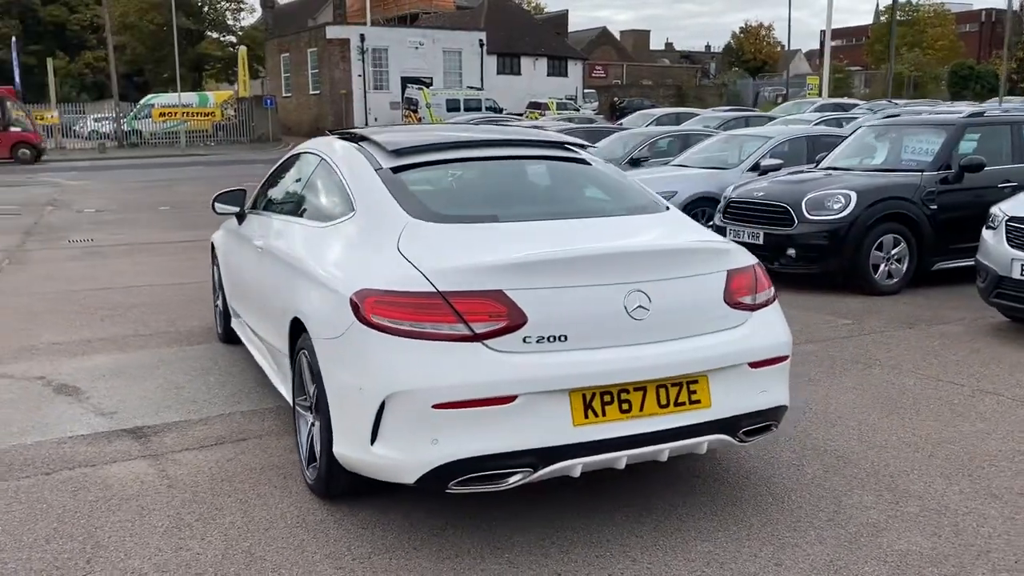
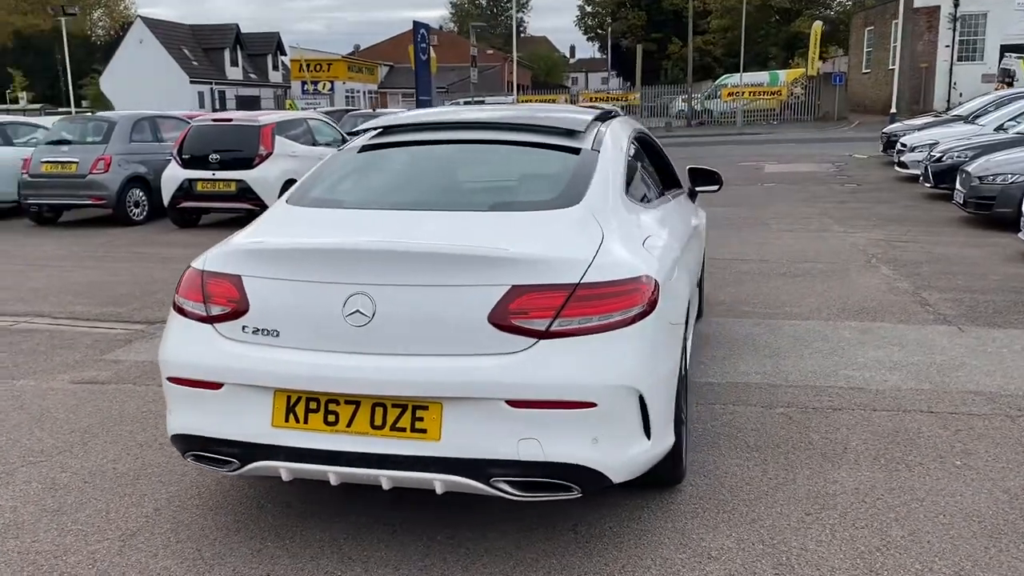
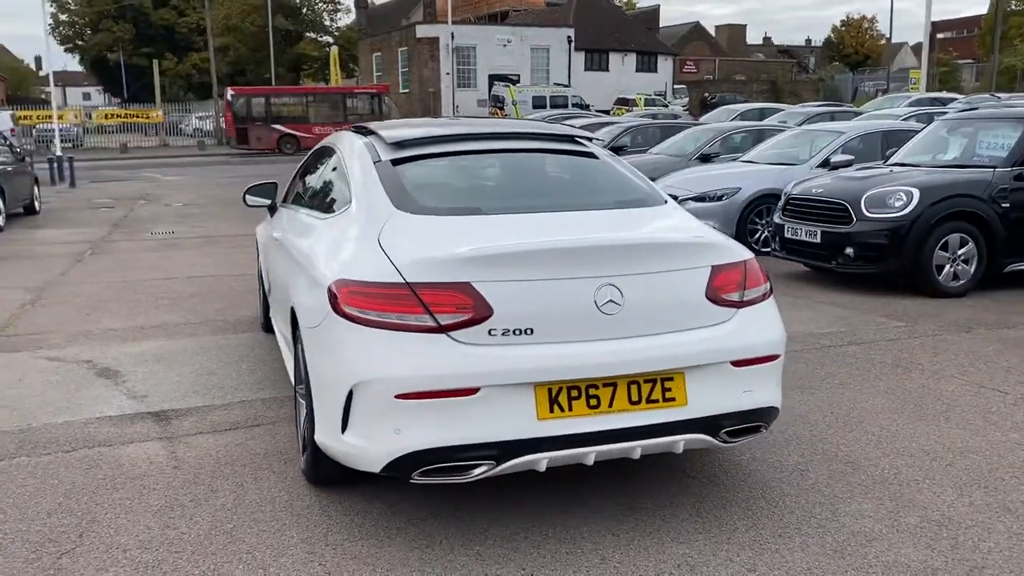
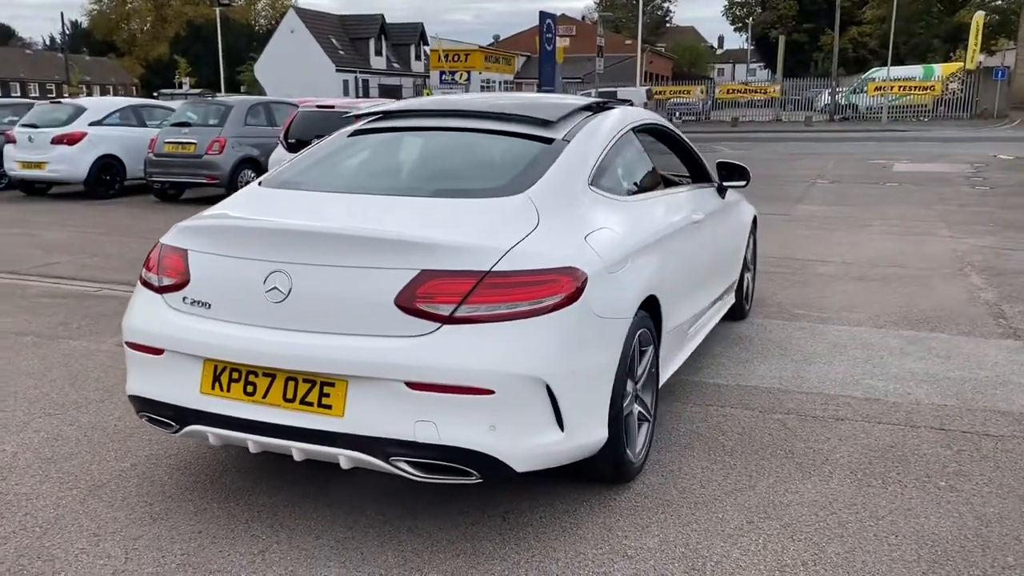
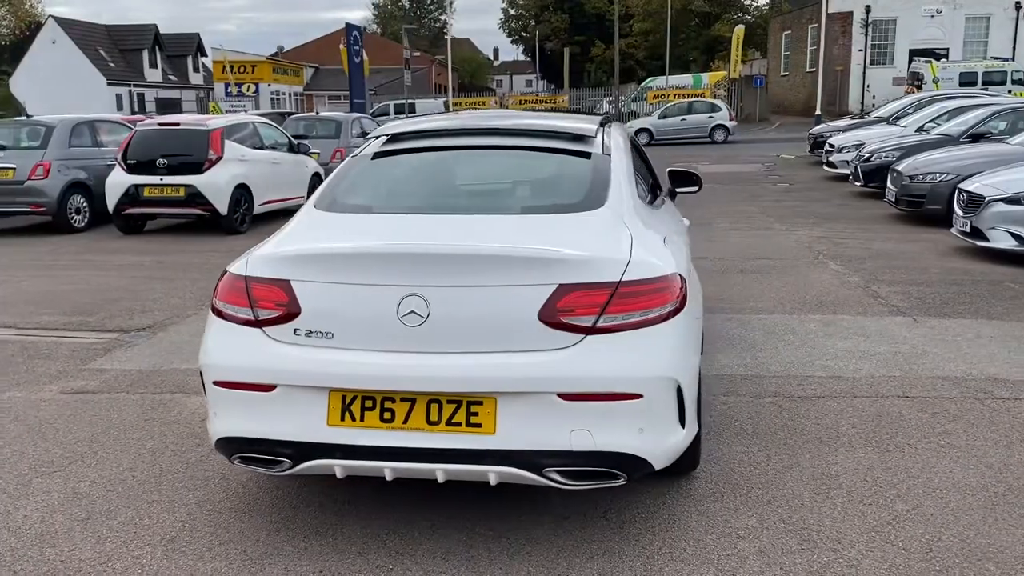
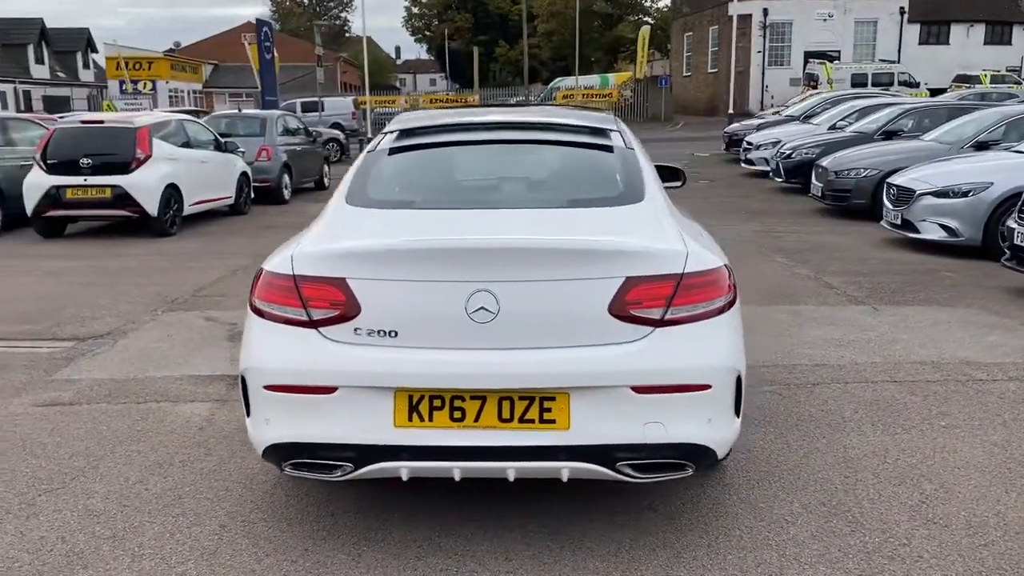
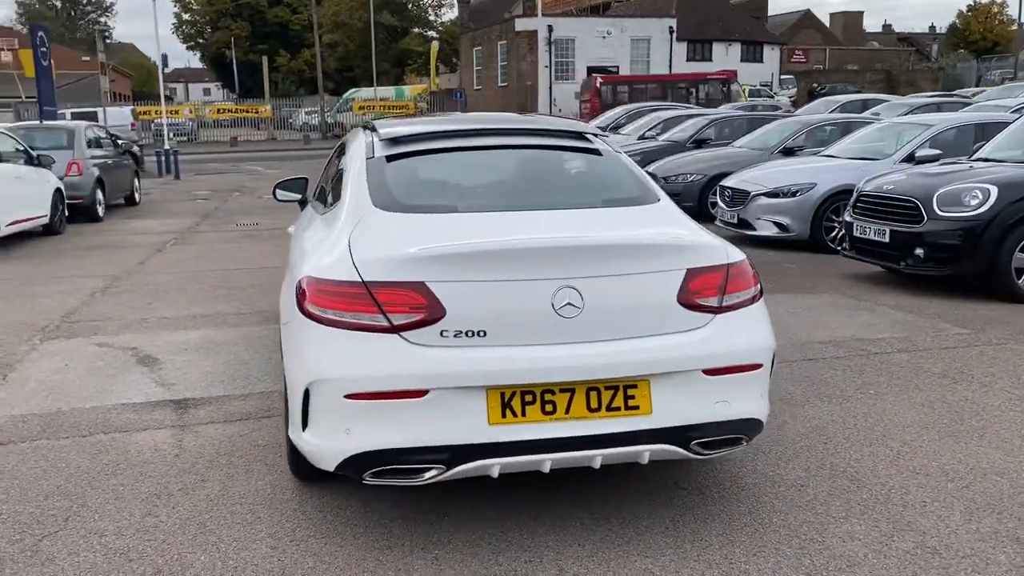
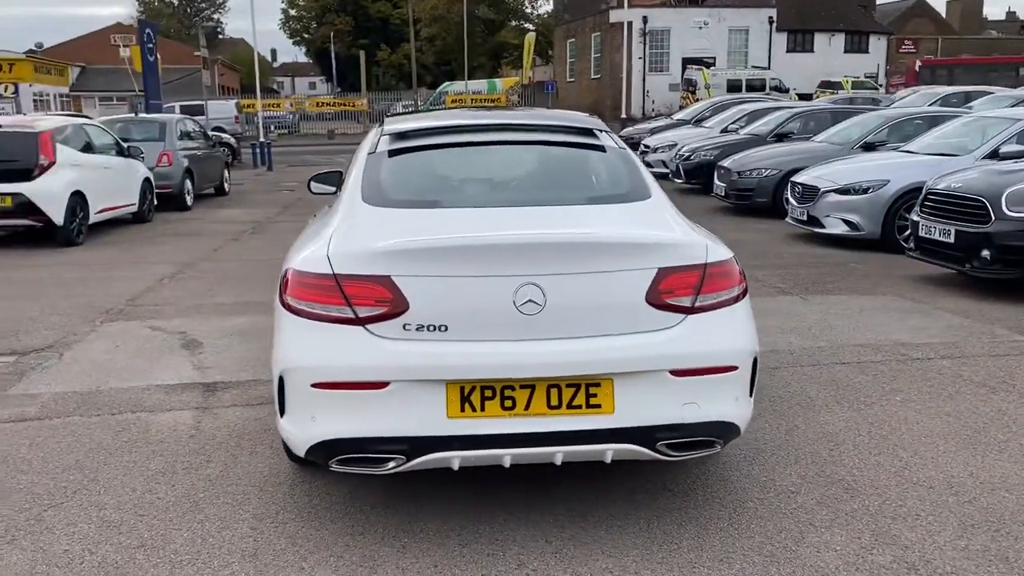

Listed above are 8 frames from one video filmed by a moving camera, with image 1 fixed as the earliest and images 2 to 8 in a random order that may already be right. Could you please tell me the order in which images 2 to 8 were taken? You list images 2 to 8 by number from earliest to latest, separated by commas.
3, 7, 8, 6, 5, 2, 4
